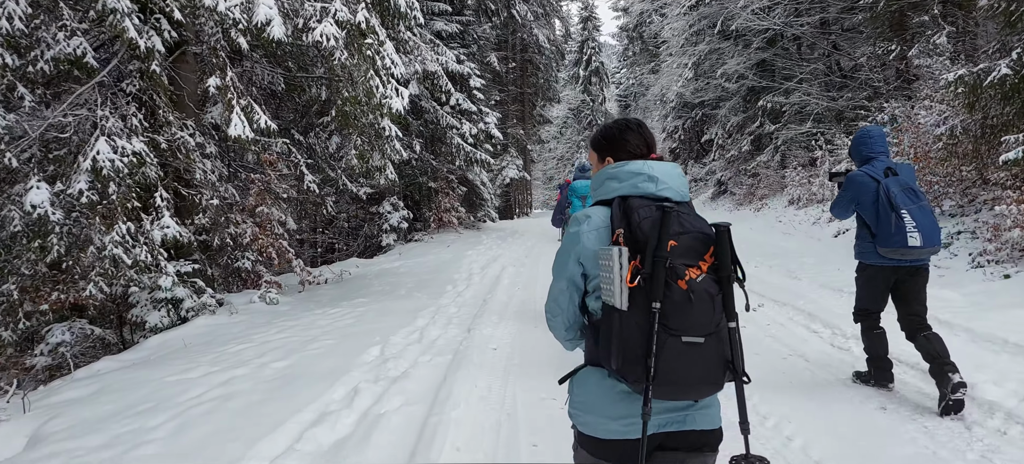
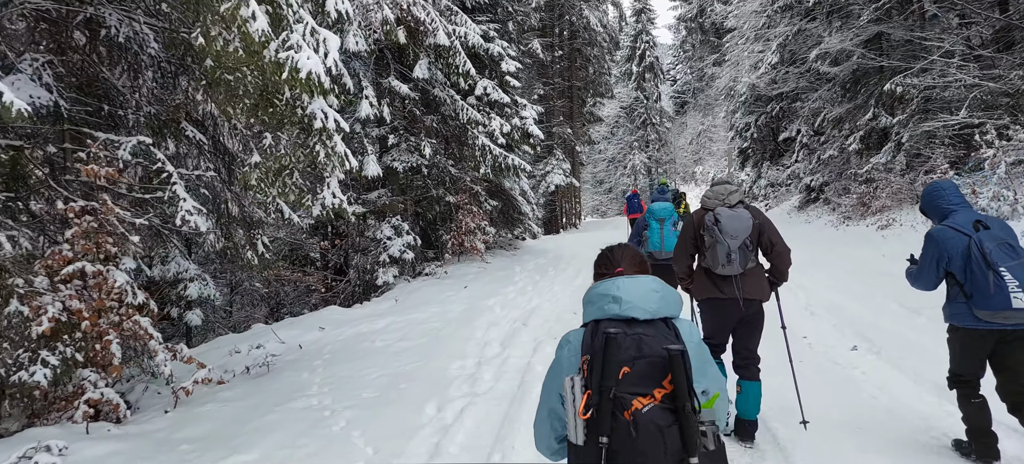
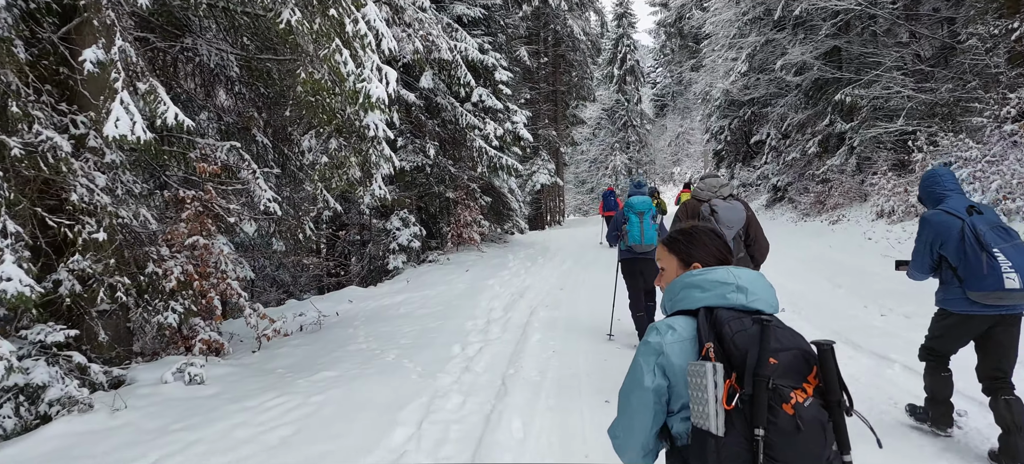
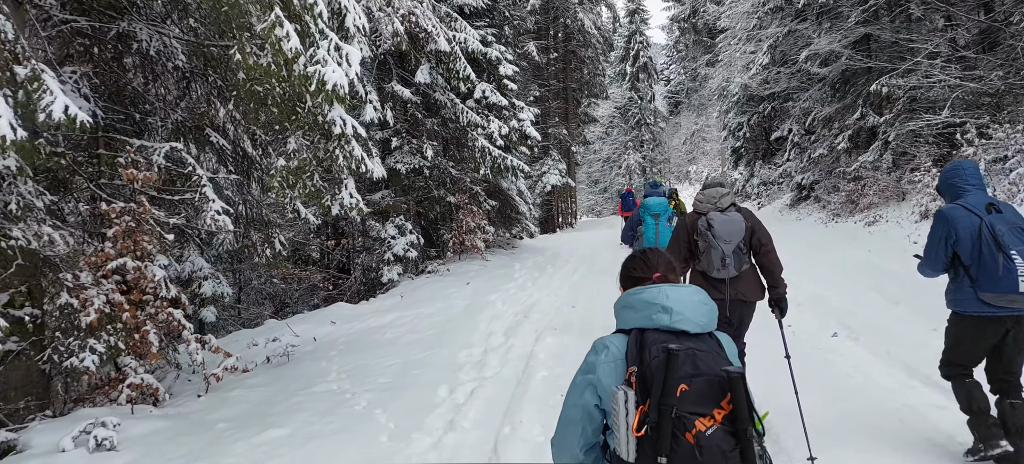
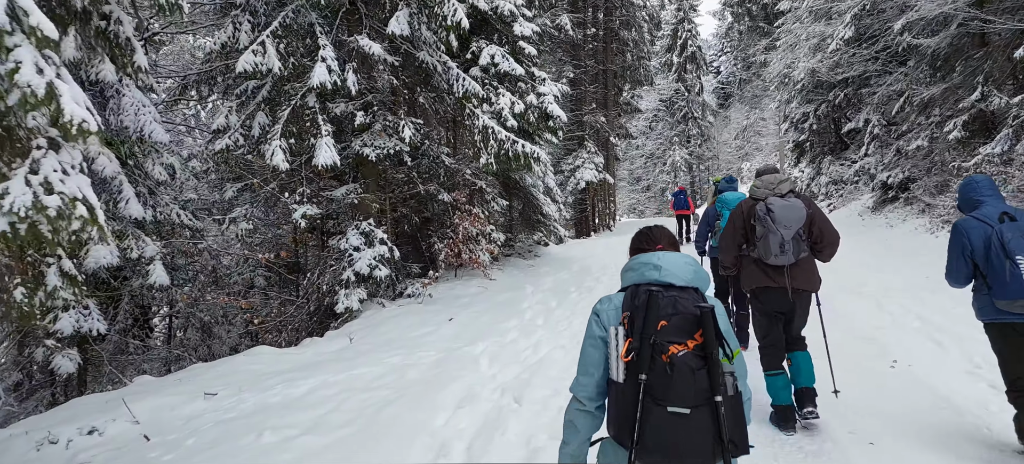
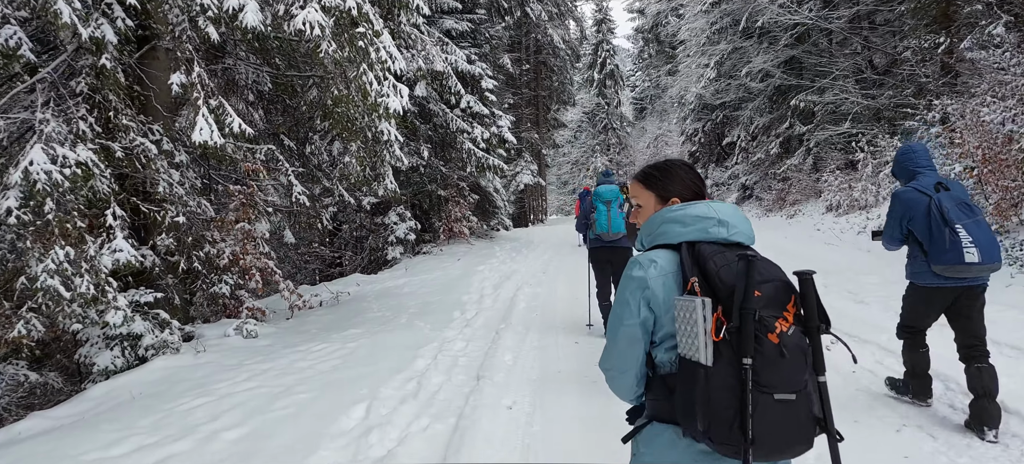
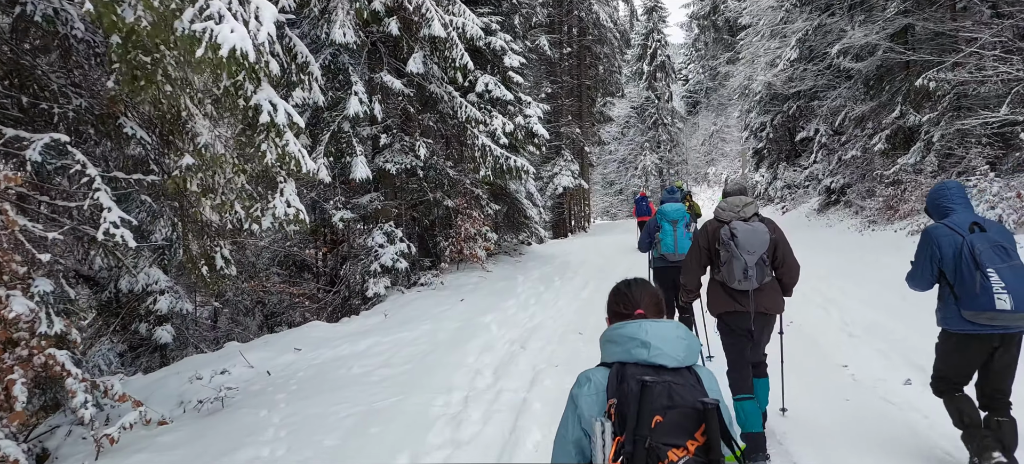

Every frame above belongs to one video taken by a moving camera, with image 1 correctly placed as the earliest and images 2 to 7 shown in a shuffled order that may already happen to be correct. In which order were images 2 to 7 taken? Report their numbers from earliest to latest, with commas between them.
6, 3, 4, 2, 7, 5
